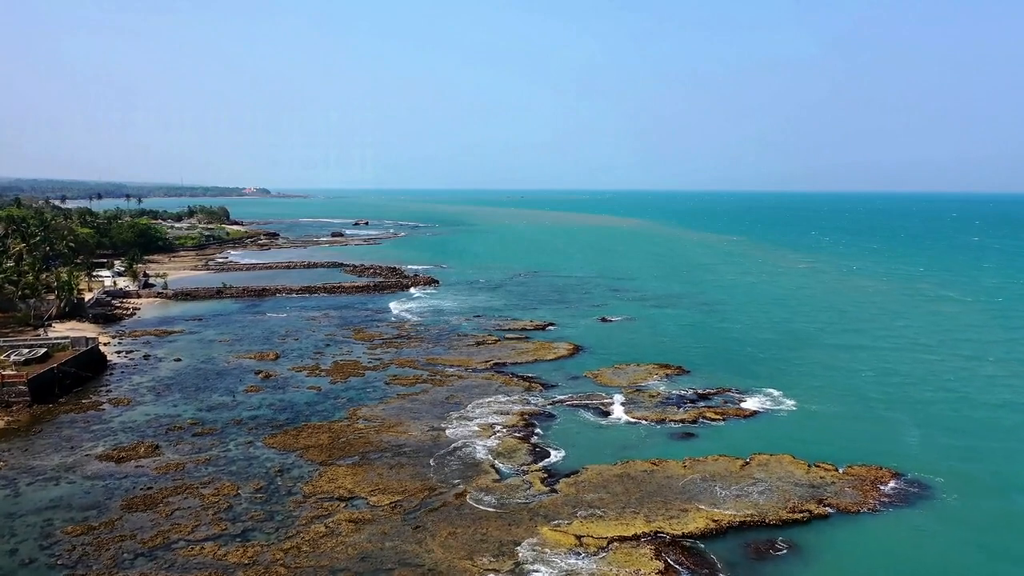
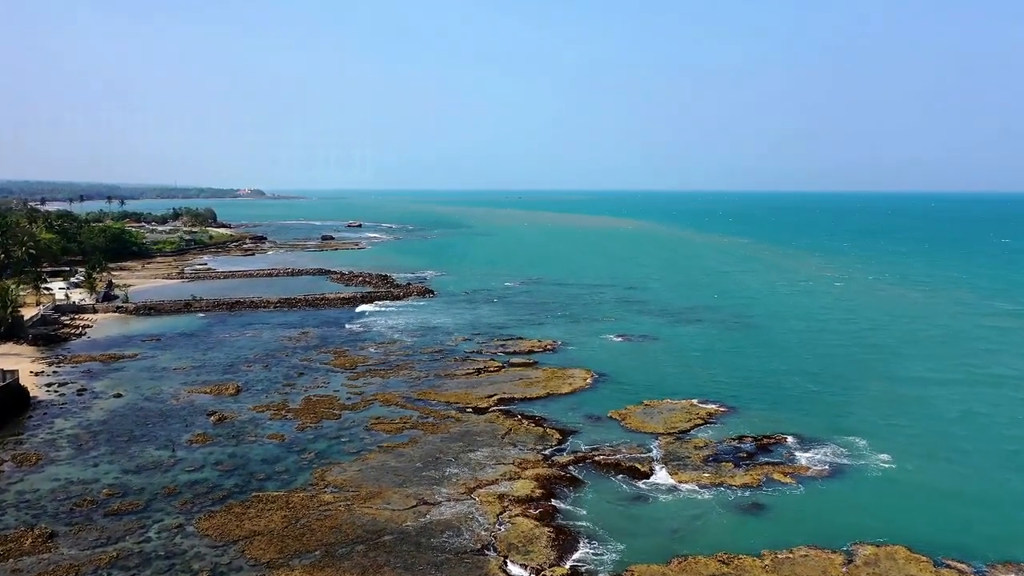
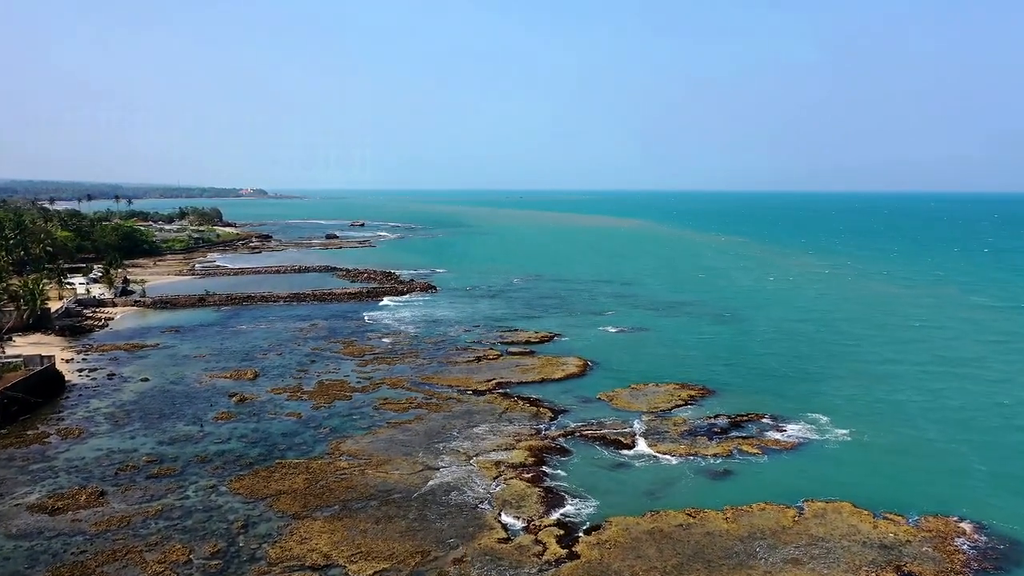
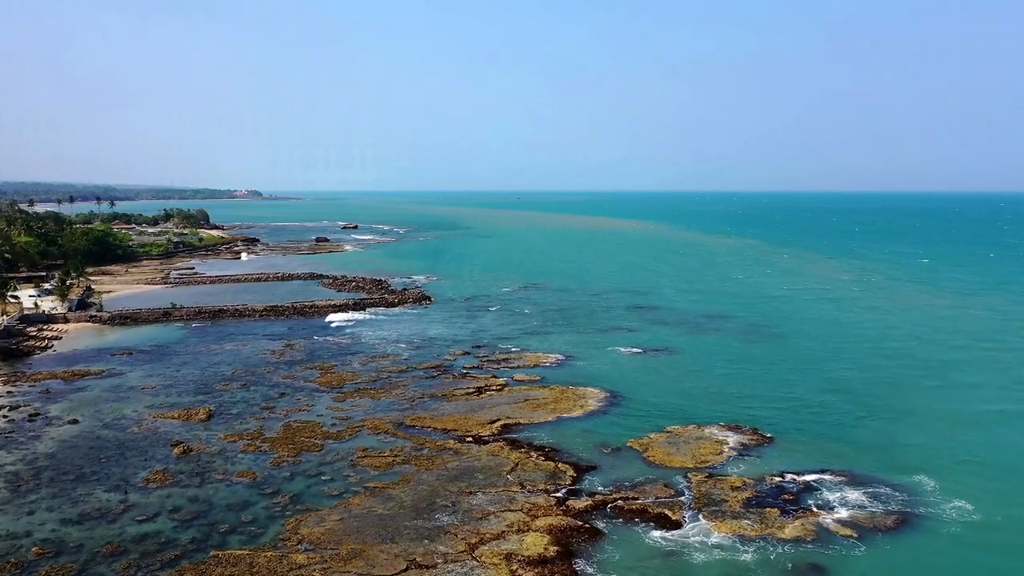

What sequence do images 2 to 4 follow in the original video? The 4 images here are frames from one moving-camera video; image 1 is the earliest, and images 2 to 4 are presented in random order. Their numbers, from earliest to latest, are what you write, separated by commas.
3, 2, 4
